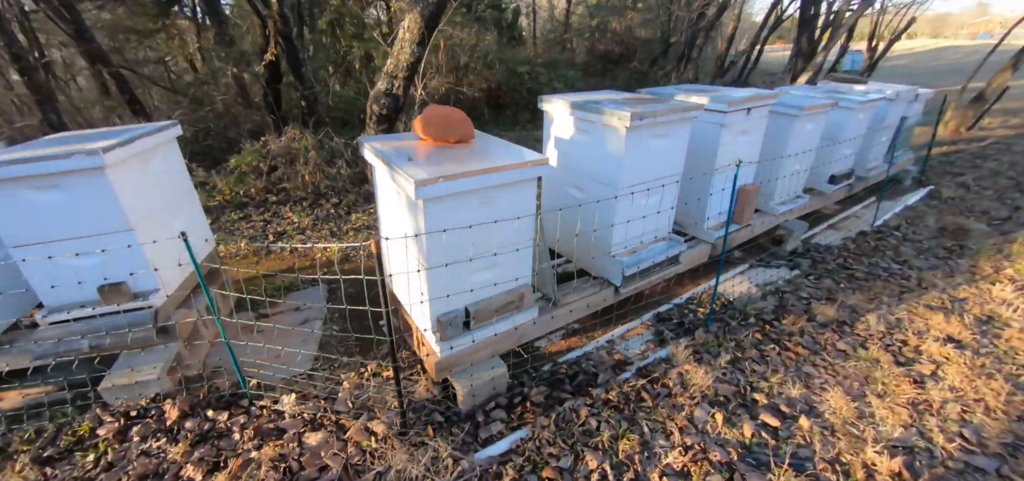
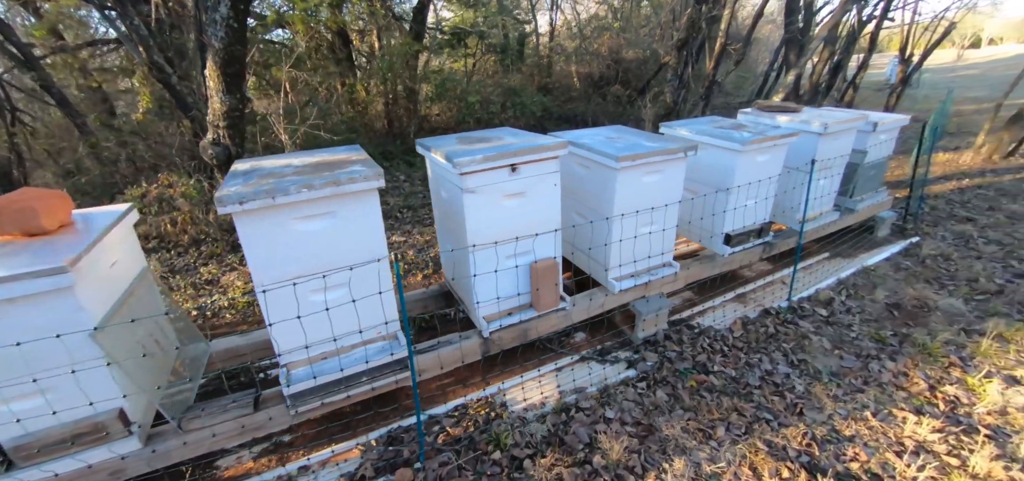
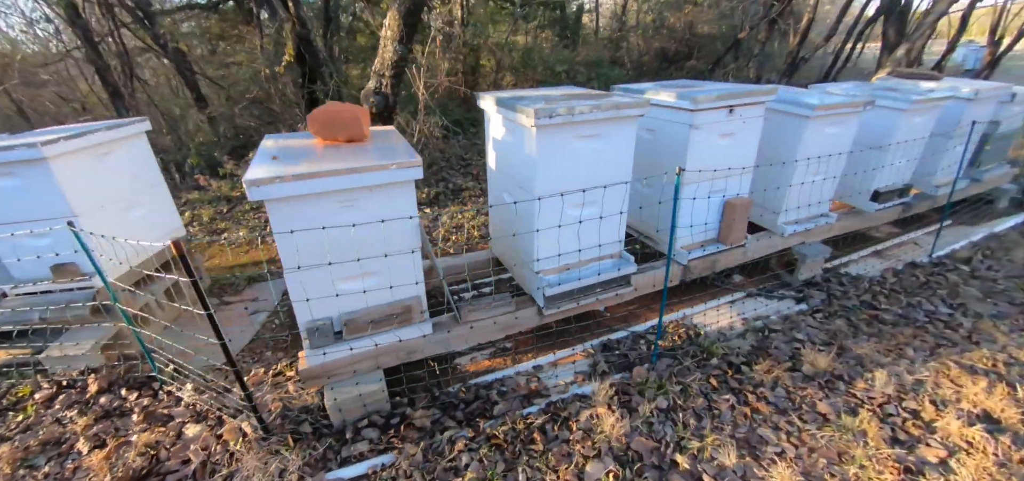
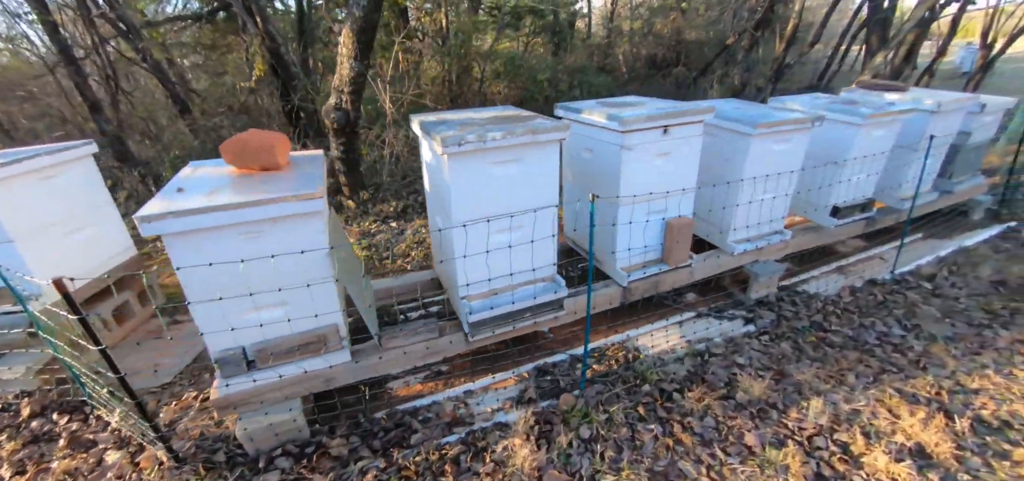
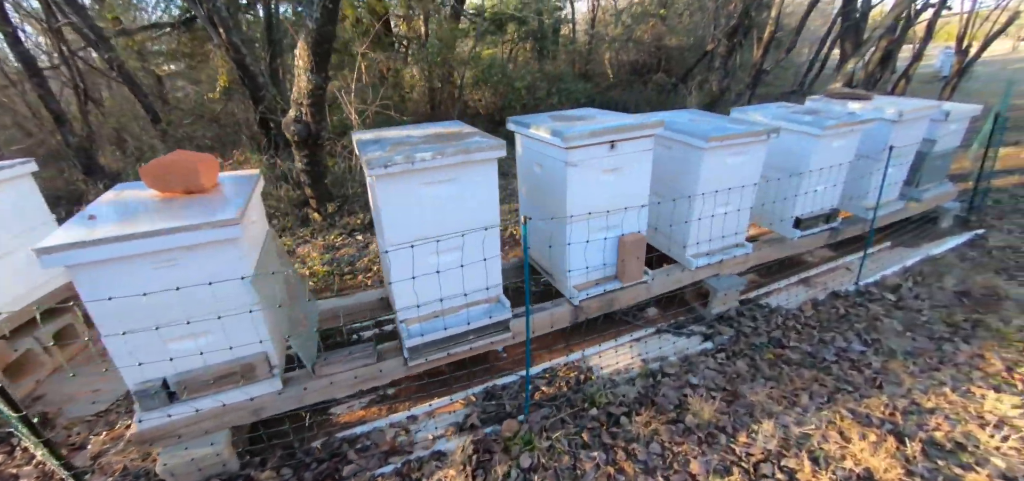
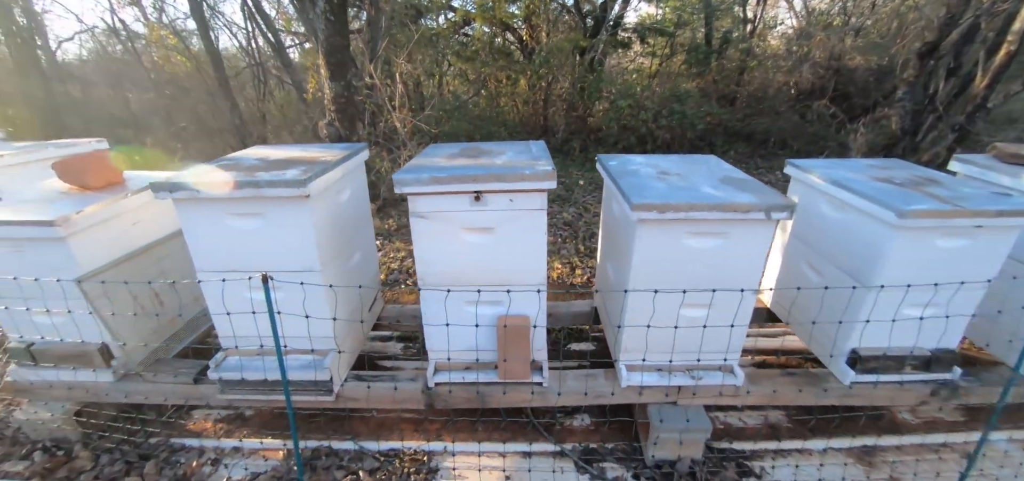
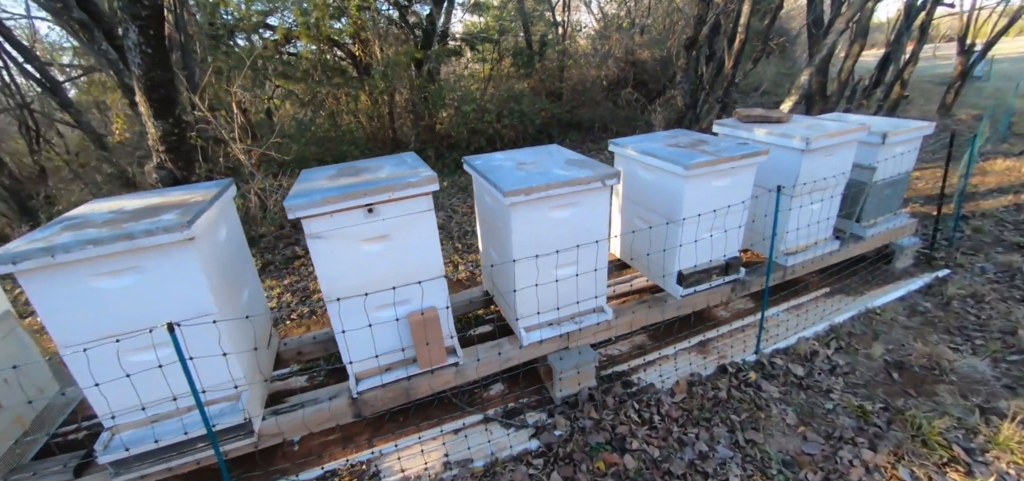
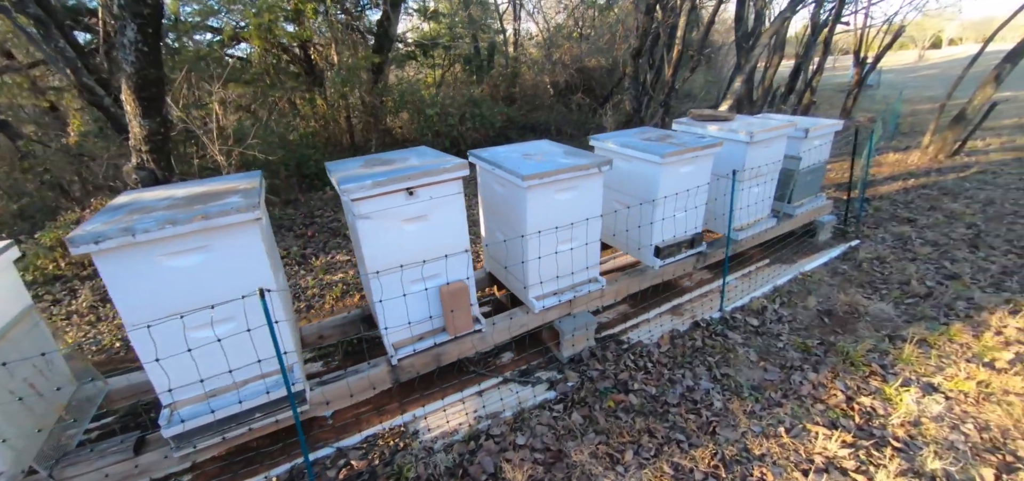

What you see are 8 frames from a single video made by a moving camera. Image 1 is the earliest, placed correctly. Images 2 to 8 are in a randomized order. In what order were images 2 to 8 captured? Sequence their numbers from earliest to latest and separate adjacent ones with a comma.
3, 4, 5, 2, 8, 7, 6
